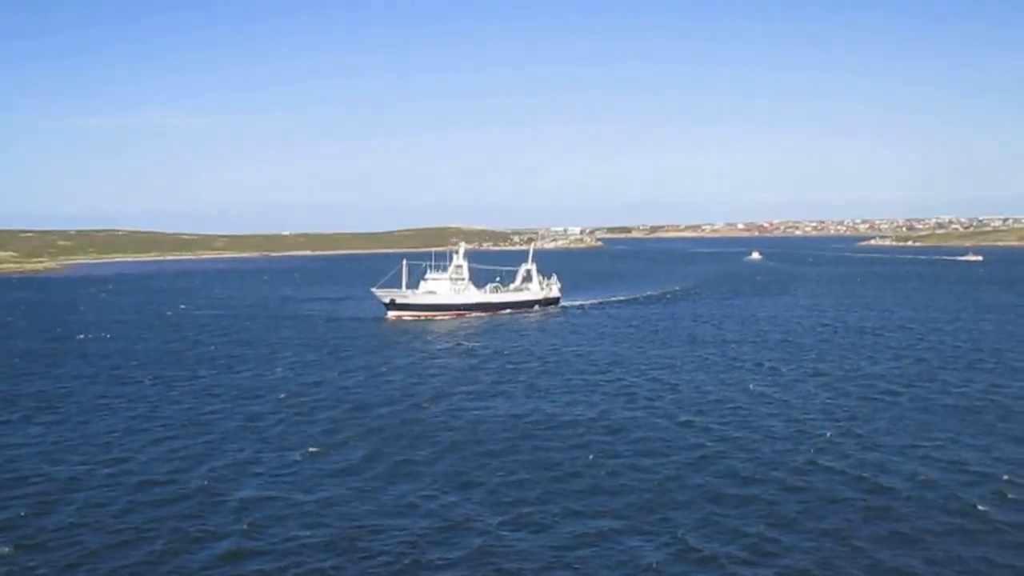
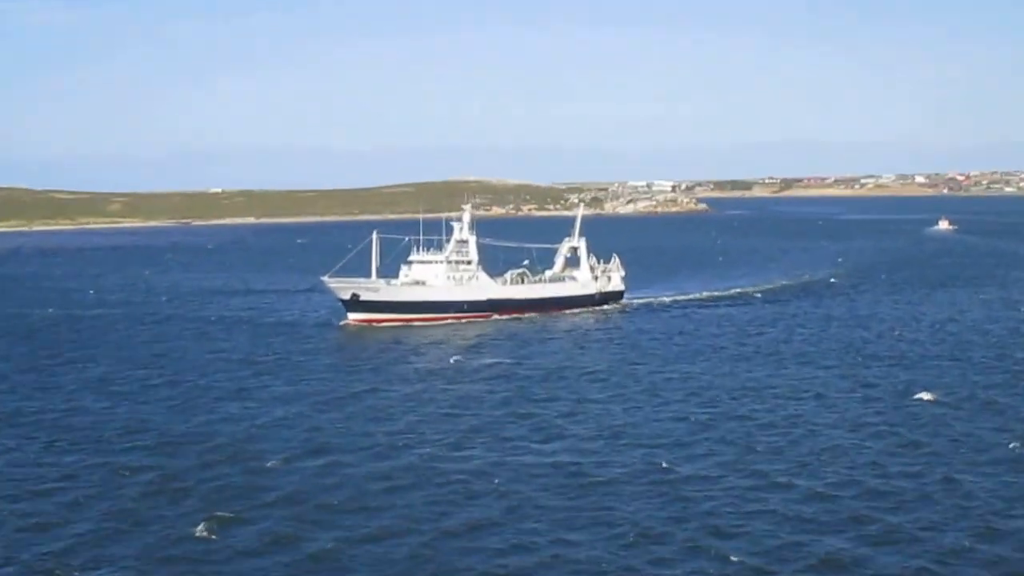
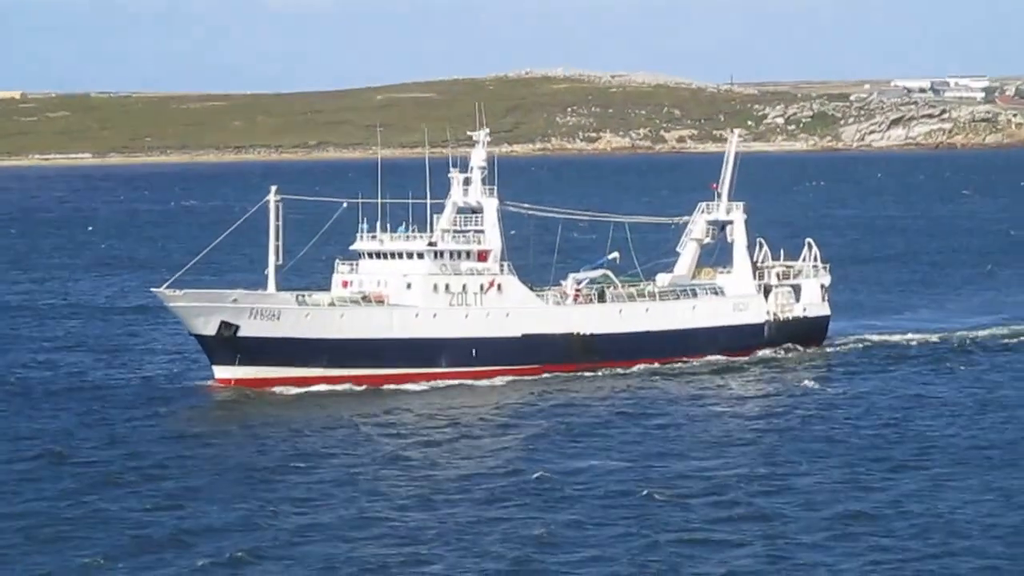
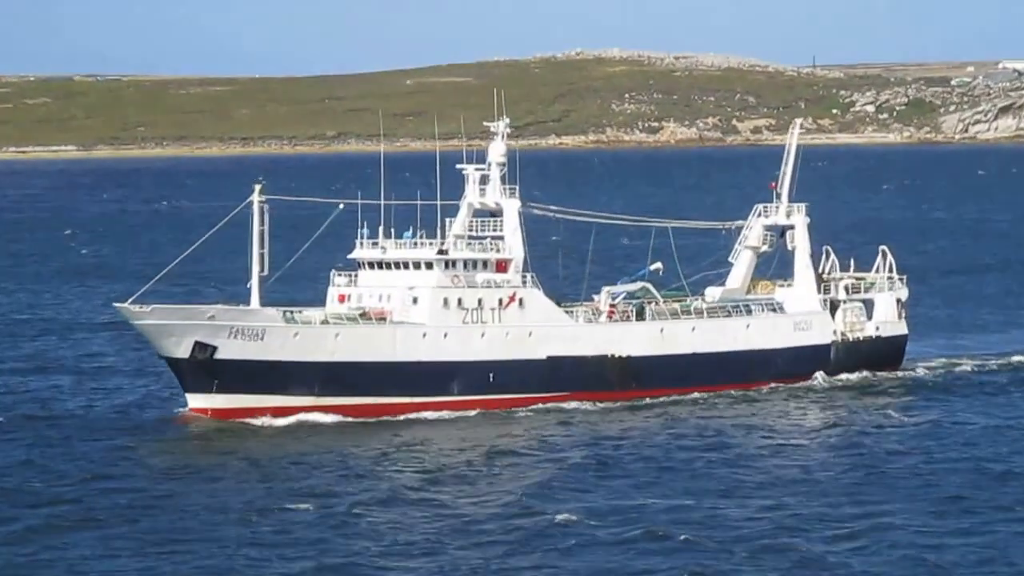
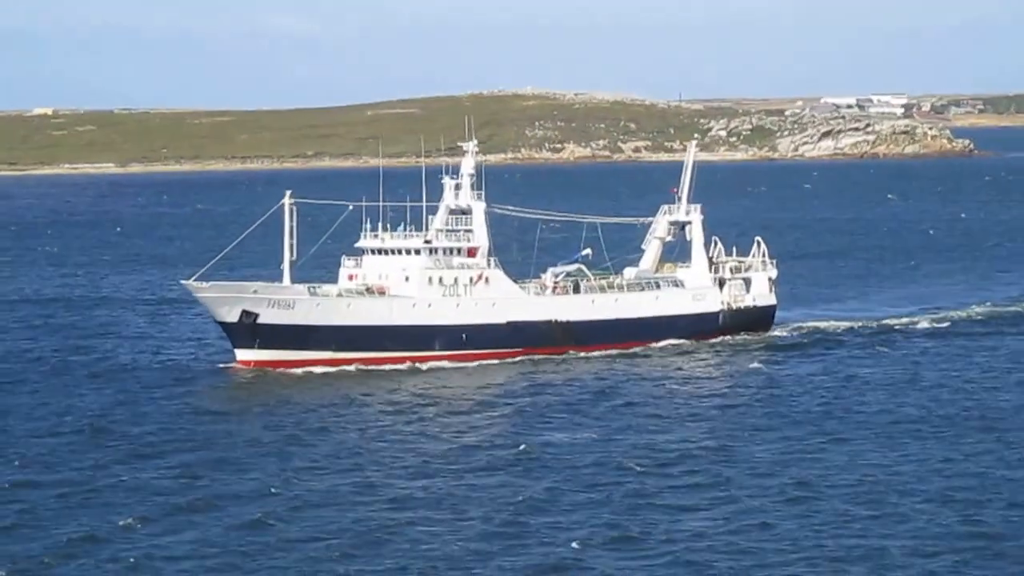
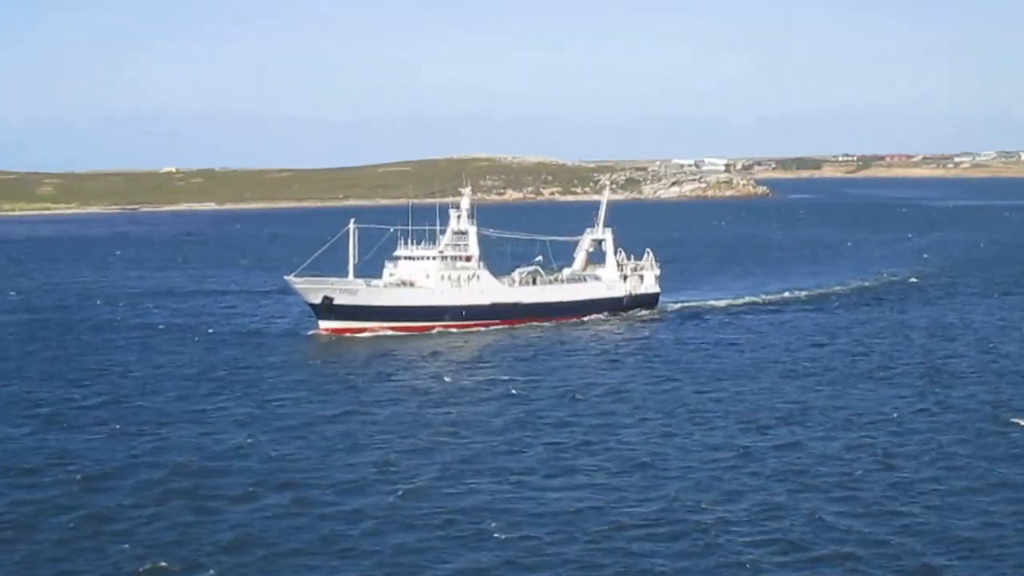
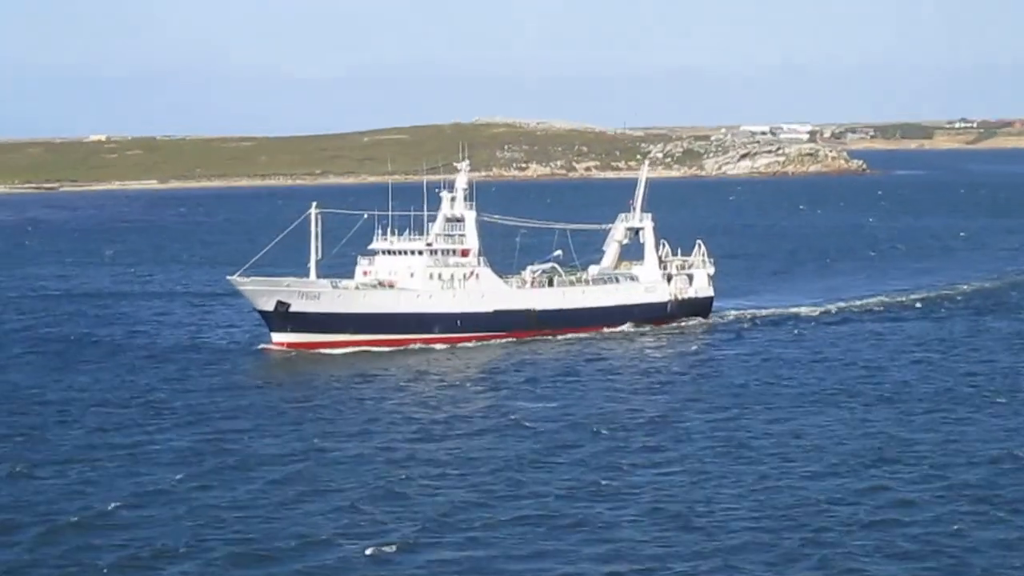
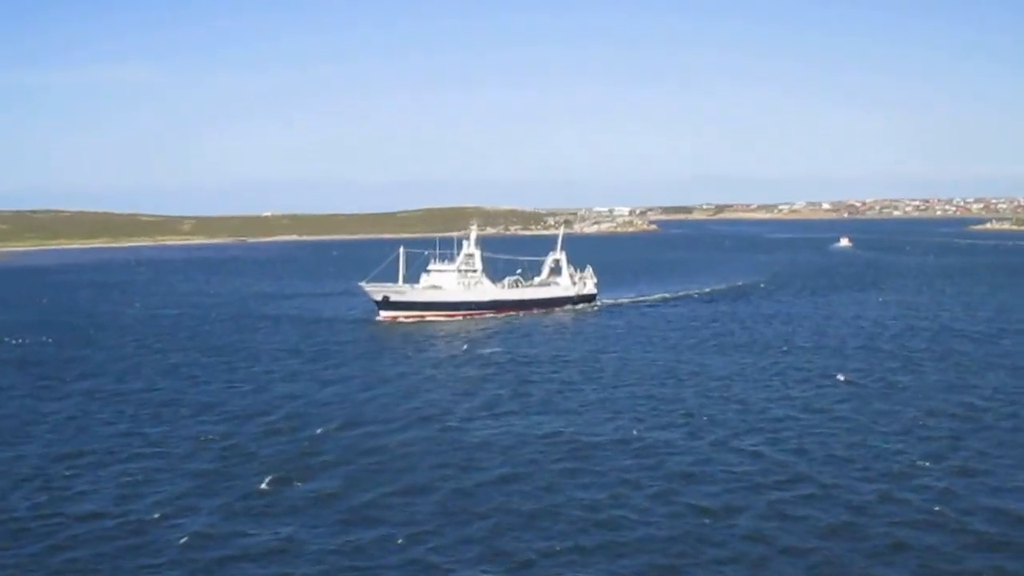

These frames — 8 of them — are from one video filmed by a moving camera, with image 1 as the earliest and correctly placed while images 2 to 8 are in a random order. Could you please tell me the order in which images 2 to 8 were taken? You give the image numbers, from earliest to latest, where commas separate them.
8, 2, 6, 7, 5, 3, 4
